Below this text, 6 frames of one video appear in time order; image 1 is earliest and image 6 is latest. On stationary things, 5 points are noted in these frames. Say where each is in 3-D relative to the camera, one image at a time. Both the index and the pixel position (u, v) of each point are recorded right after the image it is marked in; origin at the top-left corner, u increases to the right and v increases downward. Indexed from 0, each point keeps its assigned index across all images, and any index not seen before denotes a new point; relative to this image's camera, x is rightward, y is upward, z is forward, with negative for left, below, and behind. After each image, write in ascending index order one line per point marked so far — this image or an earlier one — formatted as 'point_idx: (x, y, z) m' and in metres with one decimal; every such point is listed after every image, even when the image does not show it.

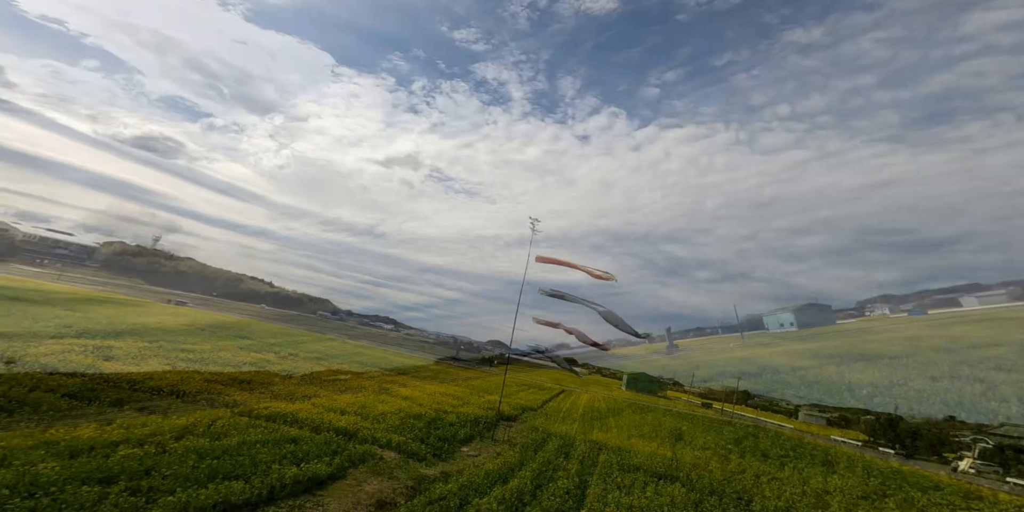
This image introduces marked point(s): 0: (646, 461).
0: (+5.0, -7.5, +18.3) m
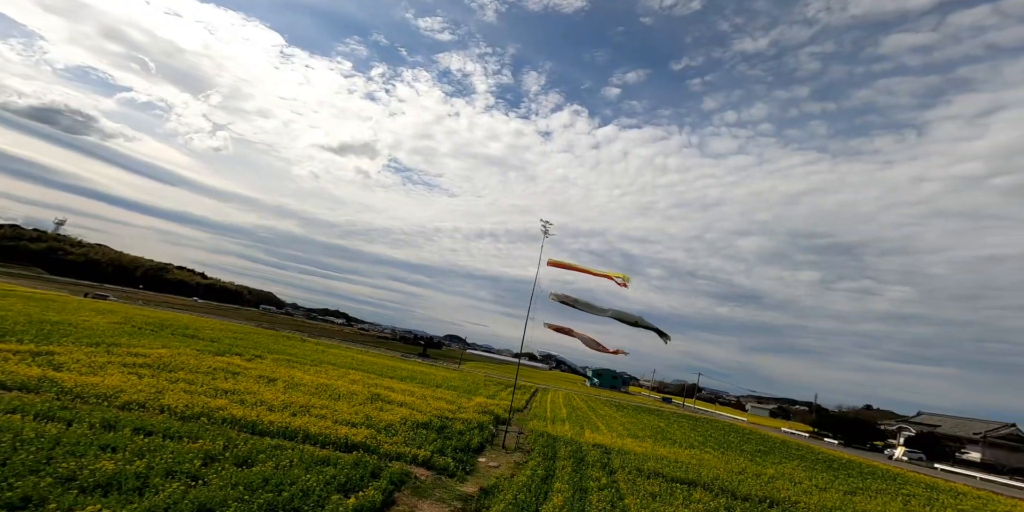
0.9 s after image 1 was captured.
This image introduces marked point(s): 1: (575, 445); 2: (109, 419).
0: (+5.4, -7.7, +18.5) m
1: (+2.5, -7.5, +19.9) m
2: (-10.3, -4.1, +12.8) m
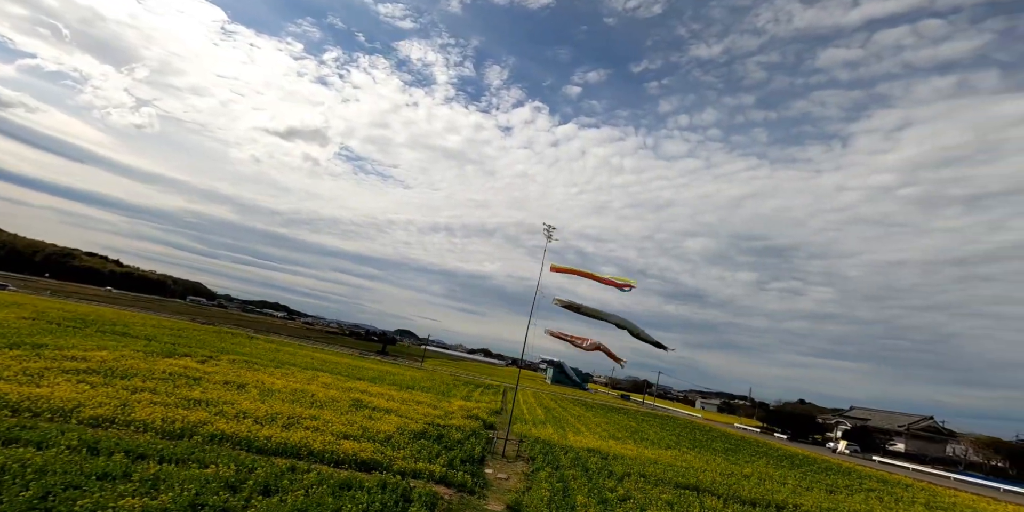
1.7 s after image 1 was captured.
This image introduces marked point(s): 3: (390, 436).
0: (+5.3, -8.0, +18.7) m
1: (+2.3, -7.7, +19.7) m
2: (-9.5, -4.1, +11.3) m
3: (-3.9, -5.9, +16.4) m
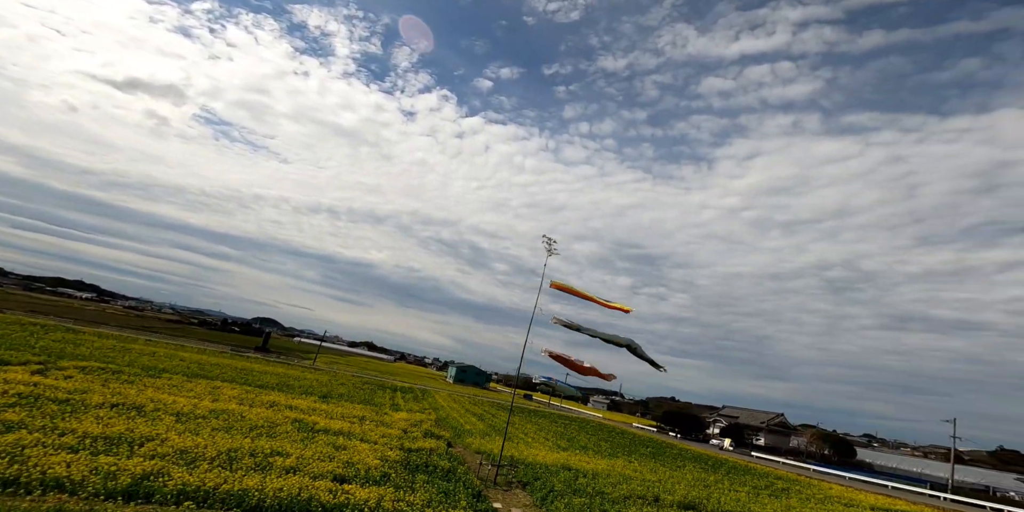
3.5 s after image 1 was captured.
0: (+4.6, -8.6, +18.7) m
1: (+1.5, -8.1, +18.9) m
2: (-7.5, -4.0, +7.6) m
3: (-3.6, -6.0, +14.0) m
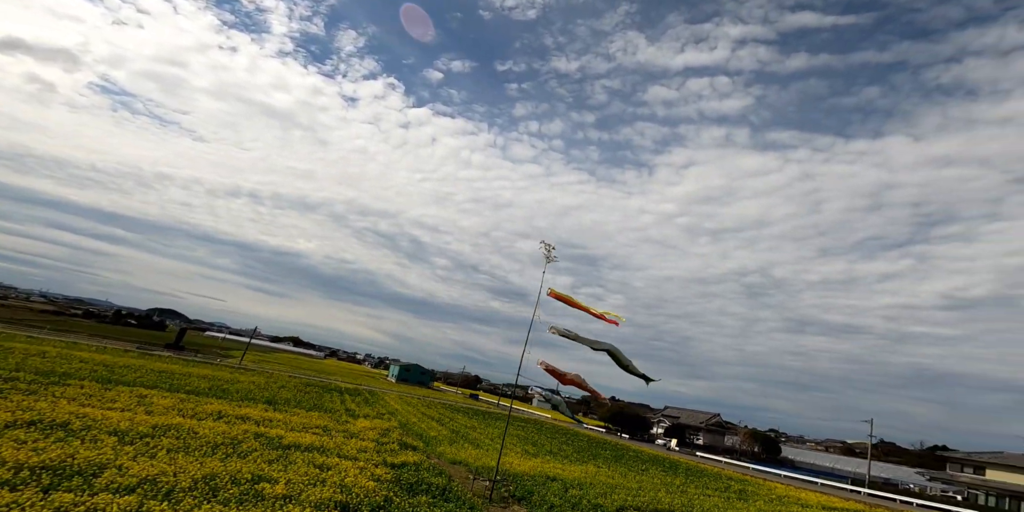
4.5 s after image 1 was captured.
0: (+4.1, -8.9, +18.5) m
1: (+1.0, -8.3, +18.3) m
2: (-6.1, -4.0, +5.8) m
3: (-3.2, -6.1, +12.7) m
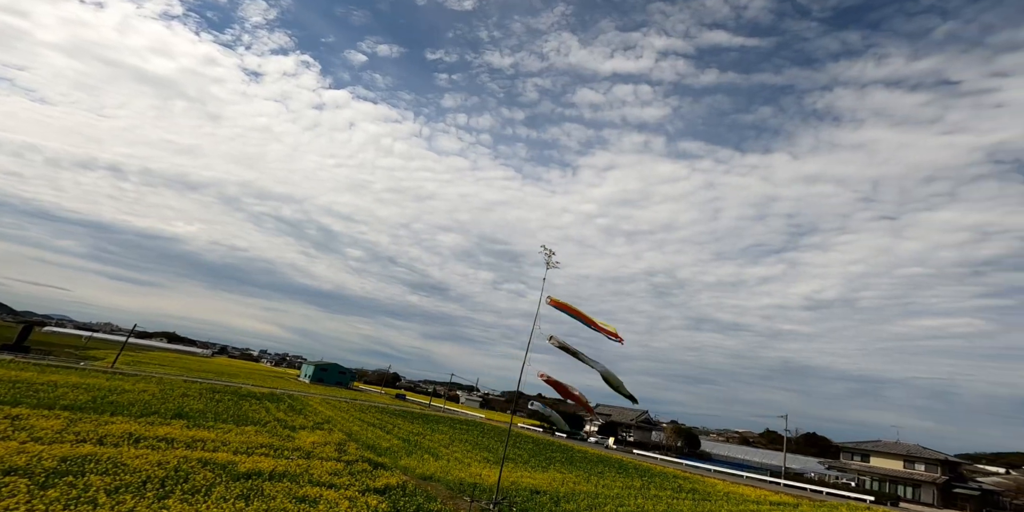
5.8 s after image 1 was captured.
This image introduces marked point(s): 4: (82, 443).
0: (+3.5, -9.0, +18.1) m
1: (+0.6, -8.3, +17.2) m
2: (-3.9, -4.0, +3.6) m
3: (-2.4, -6.0, +11.0) m
4: (-14.4, -5.8, +17.0) m
